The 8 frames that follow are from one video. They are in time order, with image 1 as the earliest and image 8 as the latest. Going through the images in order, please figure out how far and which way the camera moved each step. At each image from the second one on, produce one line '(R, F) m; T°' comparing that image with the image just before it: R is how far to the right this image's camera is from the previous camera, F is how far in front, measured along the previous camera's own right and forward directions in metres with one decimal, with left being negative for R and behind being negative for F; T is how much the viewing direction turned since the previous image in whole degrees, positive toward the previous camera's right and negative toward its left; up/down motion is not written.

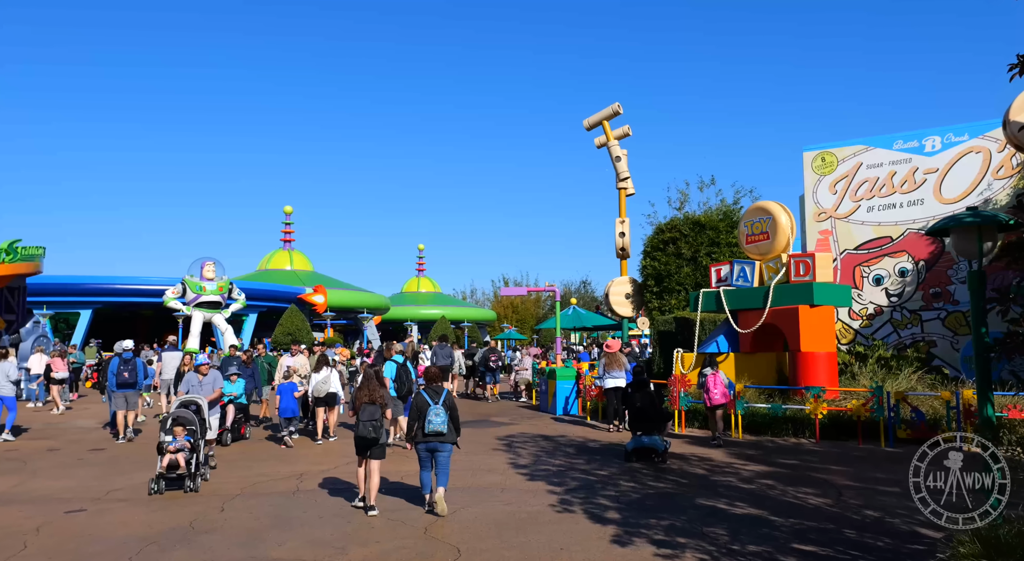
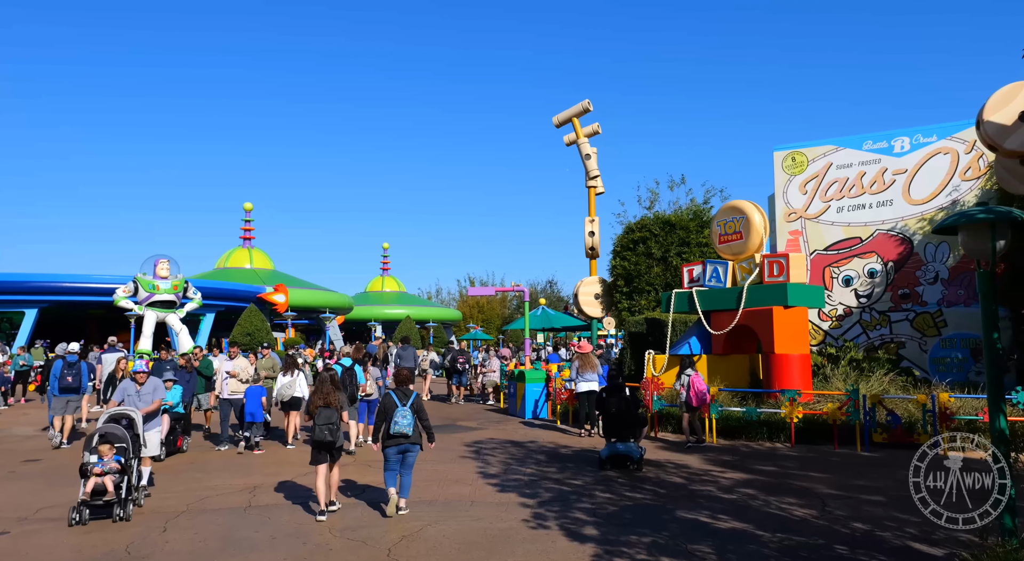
(-0.1, +0.4) m; +3°
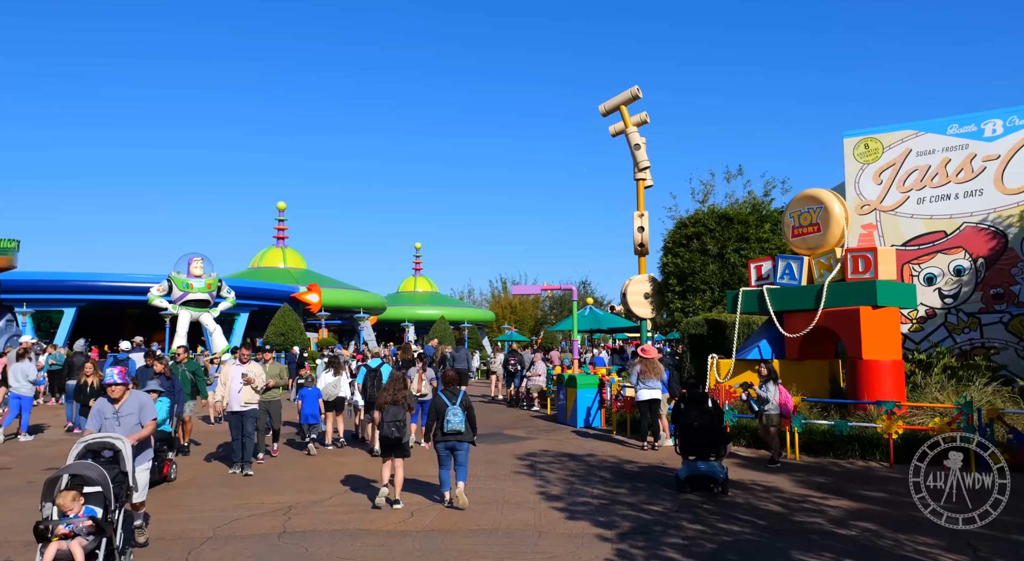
(-0.4, +1.0) m; -2°
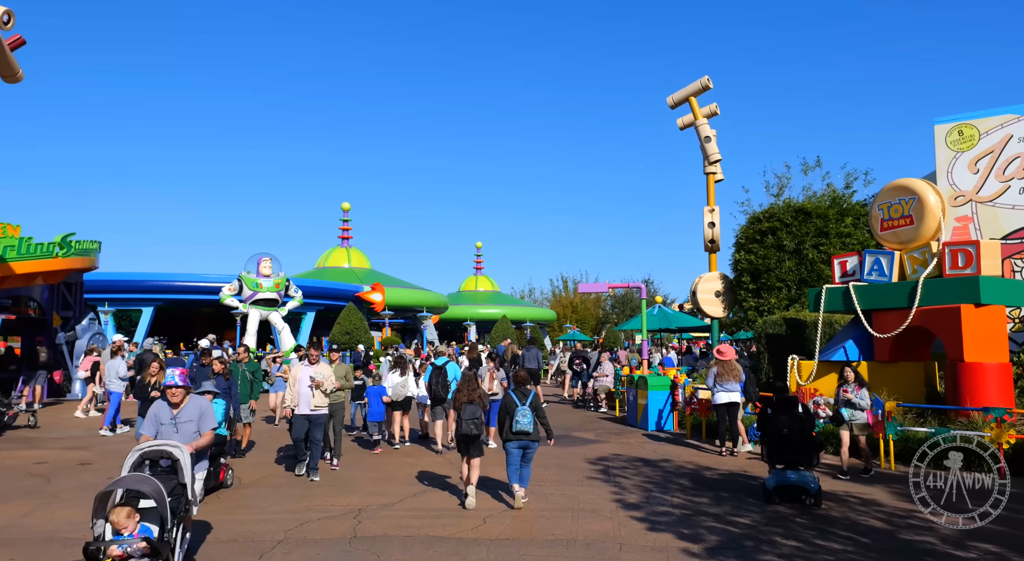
(-0.1, +0.3) m; -5°
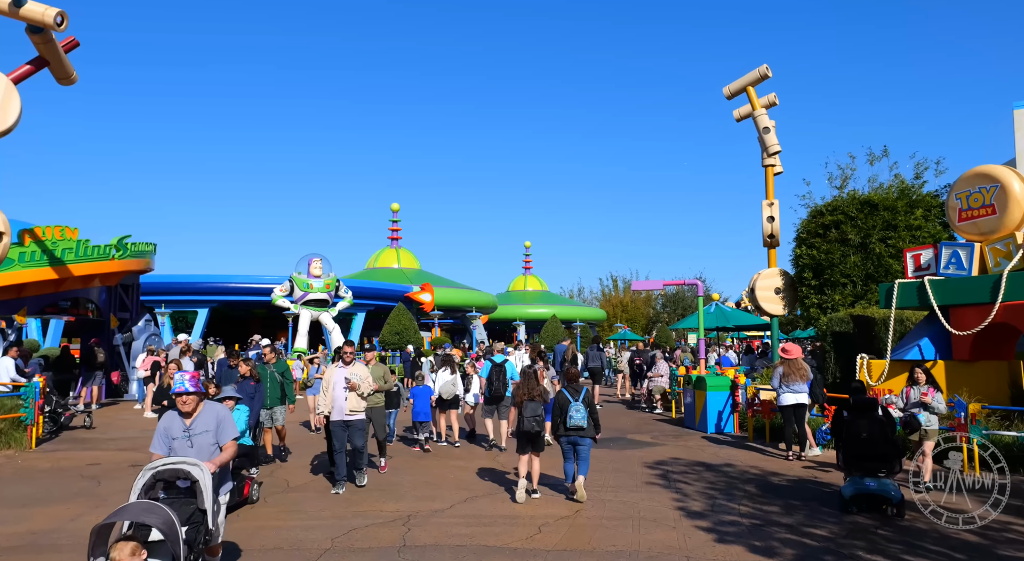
(-0.1, +0.3) m; -4°
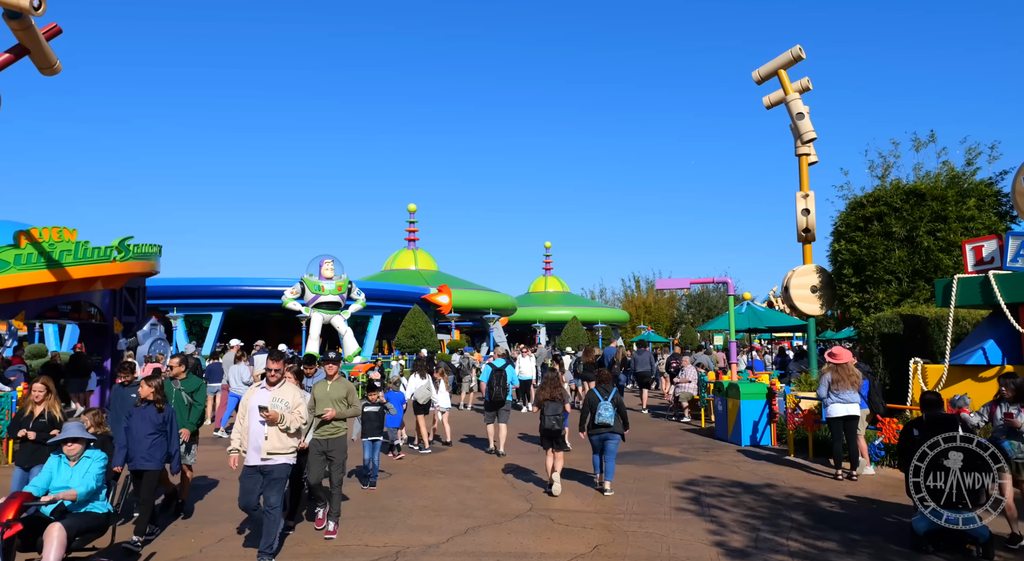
(+0.1, +1.0) m; -2°
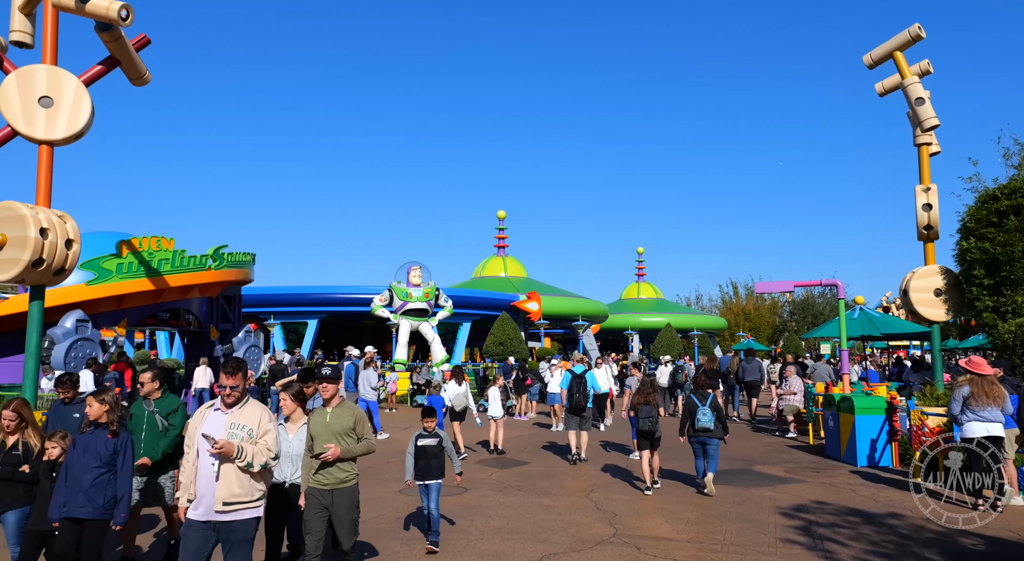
(+0.1, +0.6) m; -7°
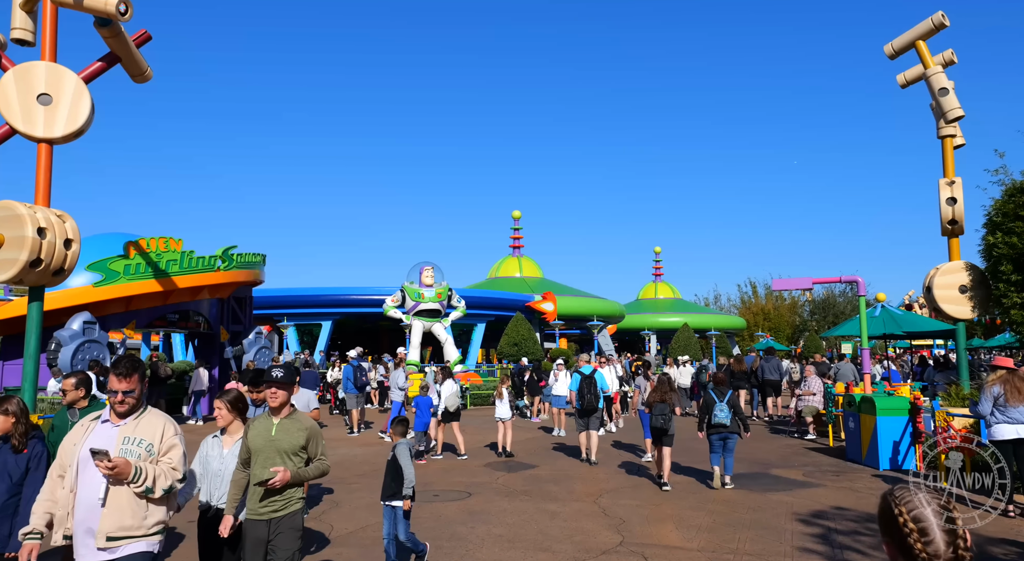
(+0.2, +0.3) m; -1°
